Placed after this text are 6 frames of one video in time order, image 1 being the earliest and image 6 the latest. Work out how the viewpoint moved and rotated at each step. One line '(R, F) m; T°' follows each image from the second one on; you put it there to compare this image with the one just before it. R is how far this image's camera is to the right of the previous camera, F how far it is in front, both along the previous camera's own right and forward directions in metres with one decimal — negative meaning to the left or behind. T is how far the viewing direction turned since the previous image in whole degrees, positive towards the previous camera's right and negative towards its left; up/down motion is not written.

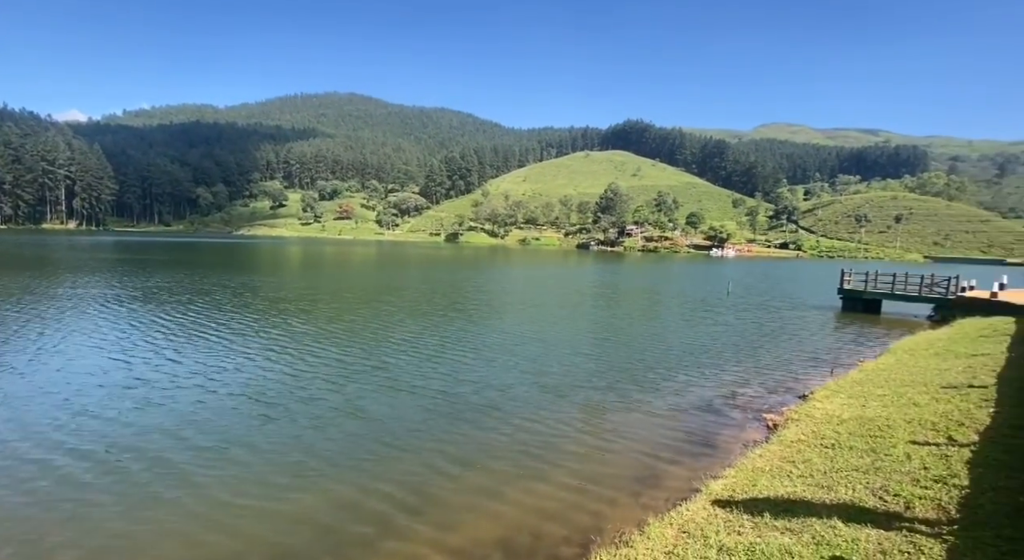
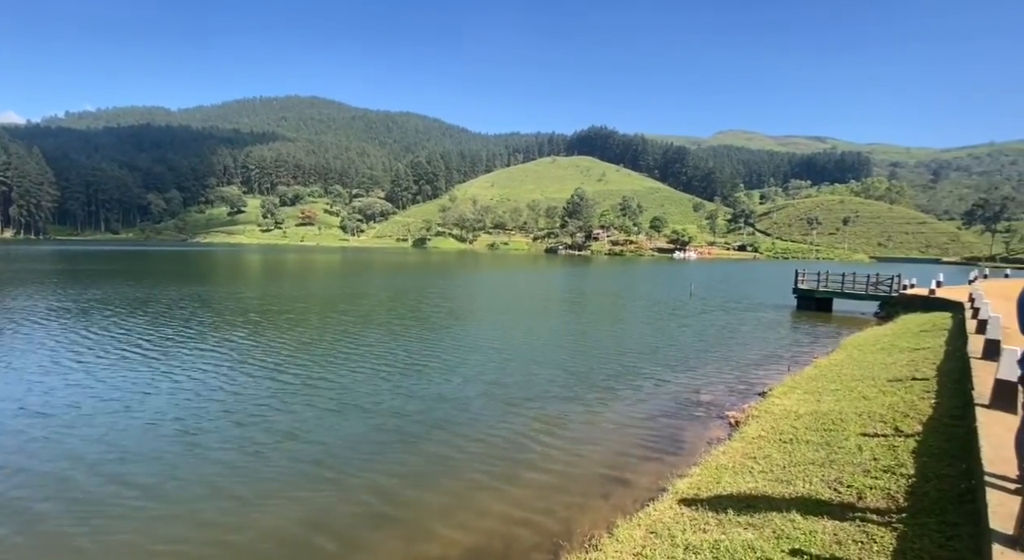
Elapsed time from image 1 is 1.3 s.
(0.0, -0.1) m; +3°
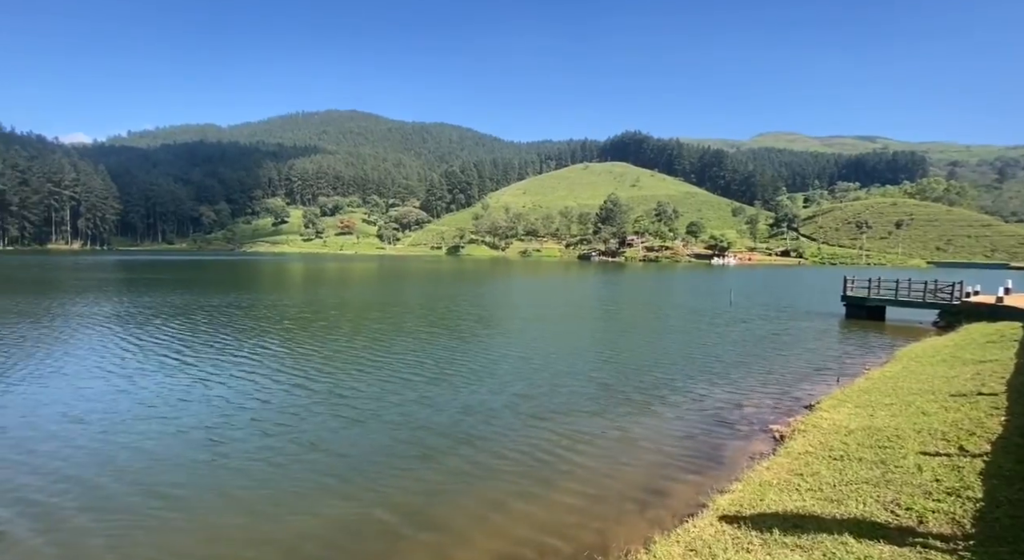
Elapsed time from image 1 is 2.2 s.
(0.0, +0.2) m; -3°
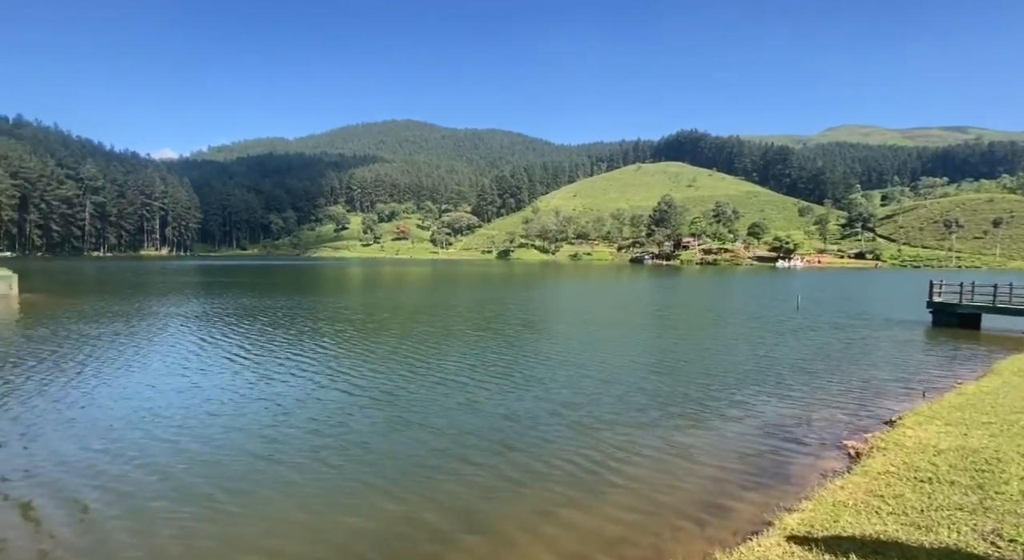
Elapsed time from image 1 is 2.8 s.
(0.0, +0.2) m; -5°
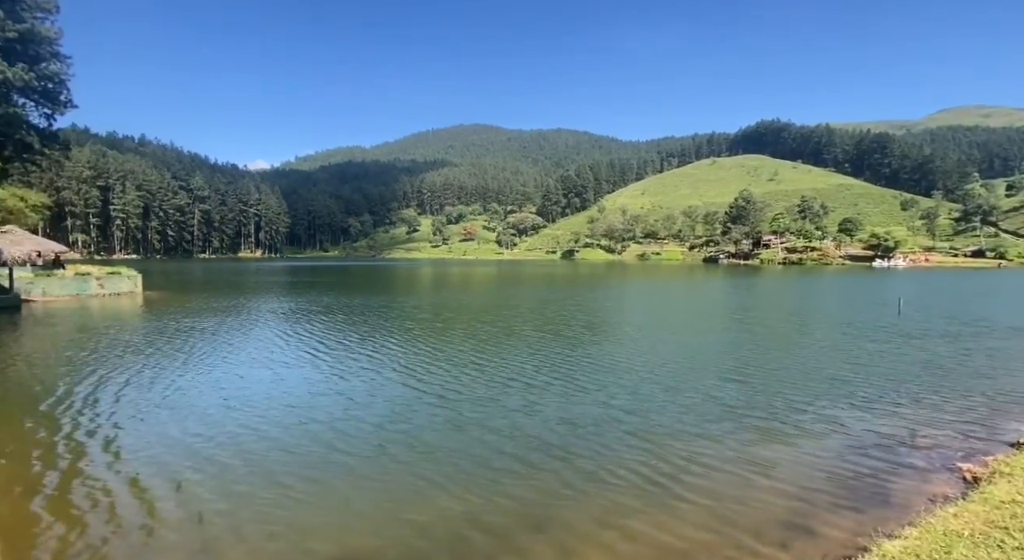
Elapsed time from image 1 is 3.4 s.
(0.0, +0.3) m; -6°
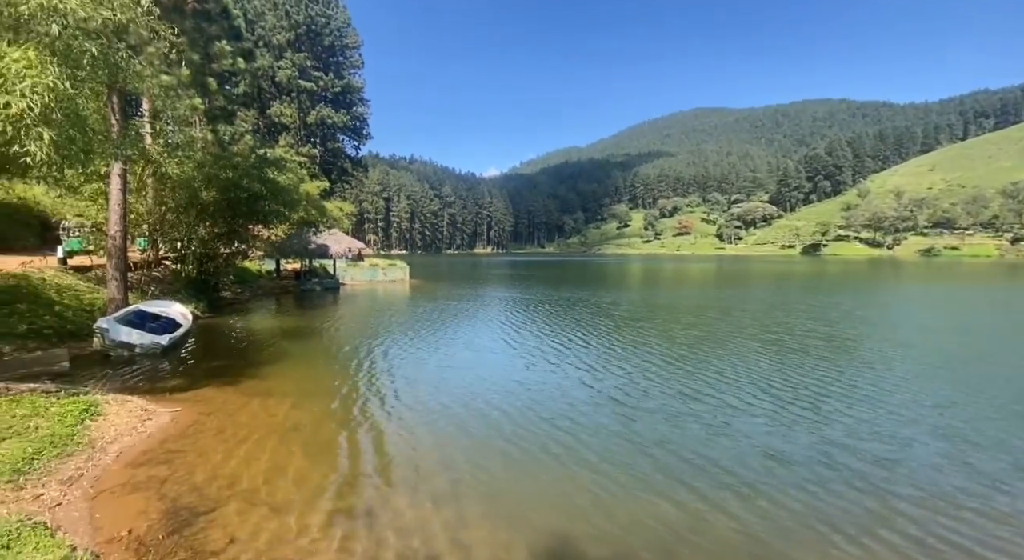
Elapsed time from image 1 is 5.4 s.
(-0.4, +1.5) m; -20°
